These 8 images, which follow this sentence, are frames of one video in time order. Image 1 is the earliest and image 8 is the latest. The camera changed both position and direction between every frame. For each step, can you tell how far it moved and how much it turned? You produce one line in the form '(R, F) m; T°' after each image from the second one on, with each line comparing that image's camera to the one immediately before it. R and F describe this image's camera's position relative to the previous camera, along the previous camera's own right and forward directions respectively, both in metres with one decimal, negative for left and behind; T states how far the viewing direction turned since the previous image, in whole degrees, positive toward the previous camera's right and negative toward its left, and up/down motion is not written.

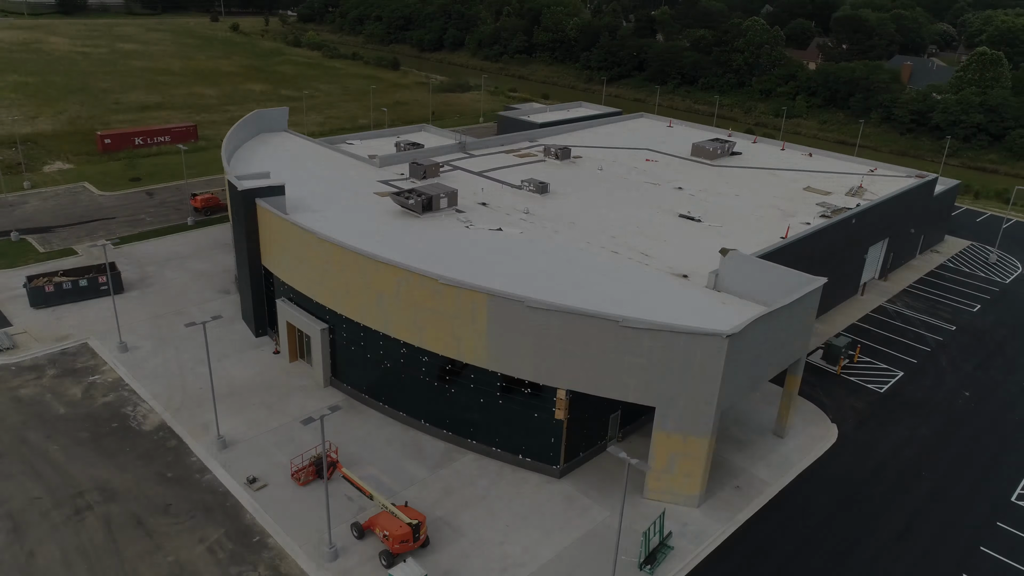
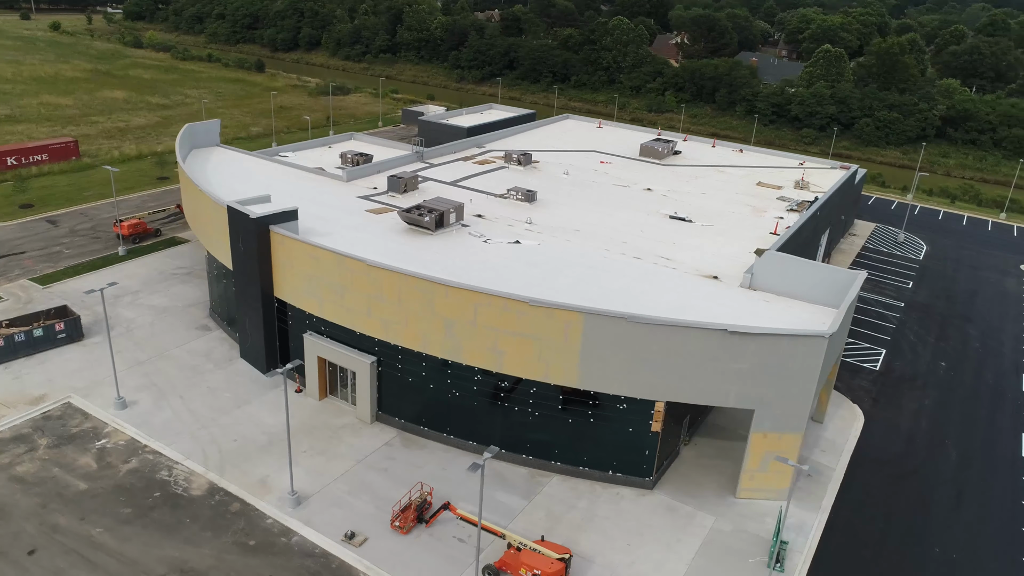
(-8.1, +1.5) m; +12°
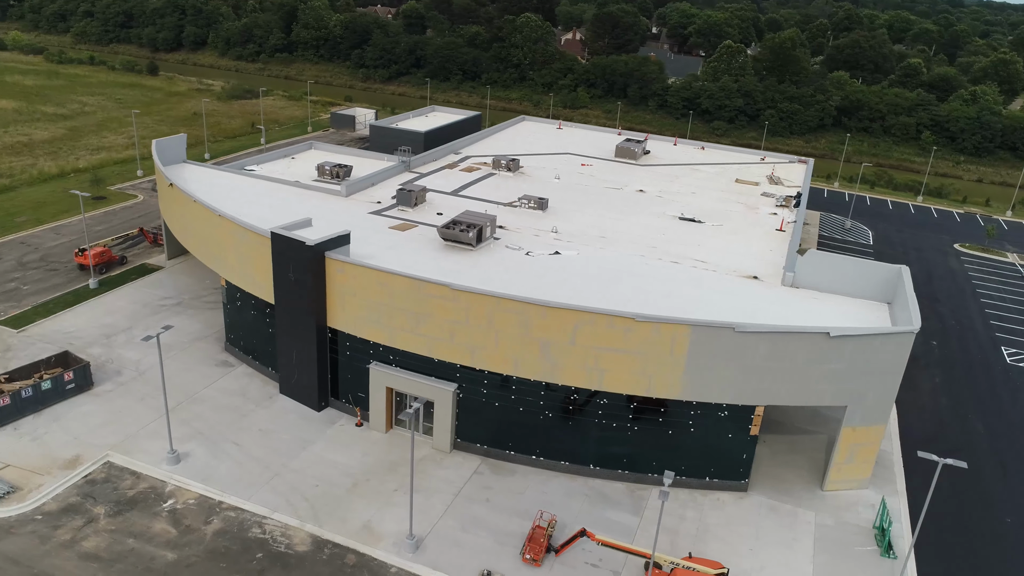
(-7.2, +1.2) m; +9°
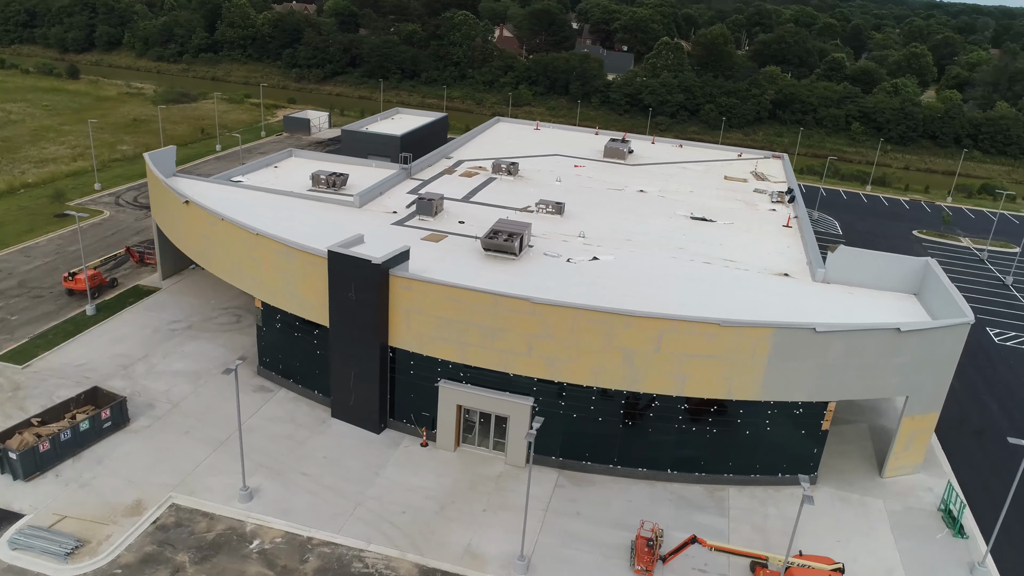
(-5.5, +0.6) m; +7°
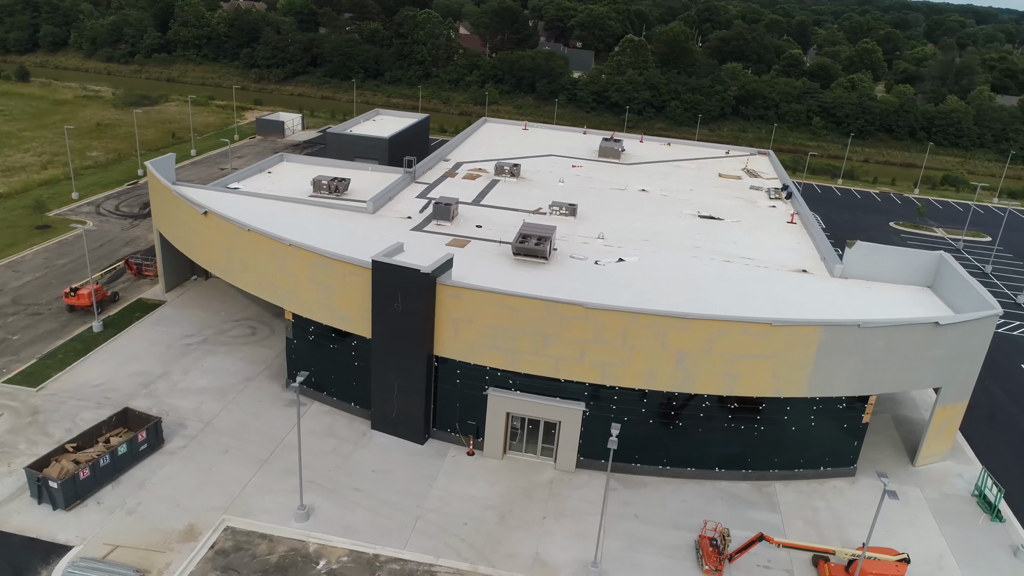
(-3.4, +0.3) m; +4°
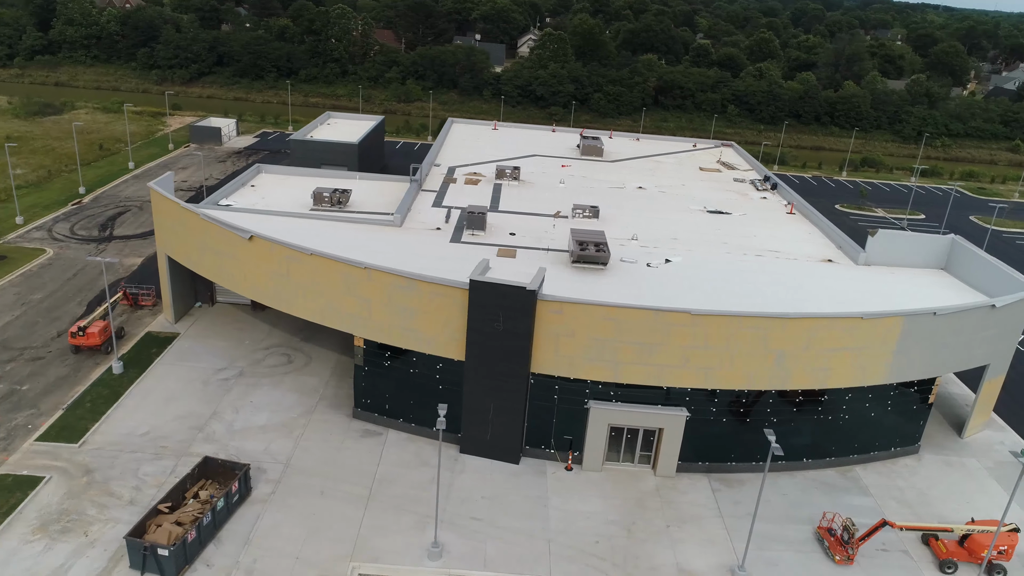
(-7.2, +1.1) m; +9°
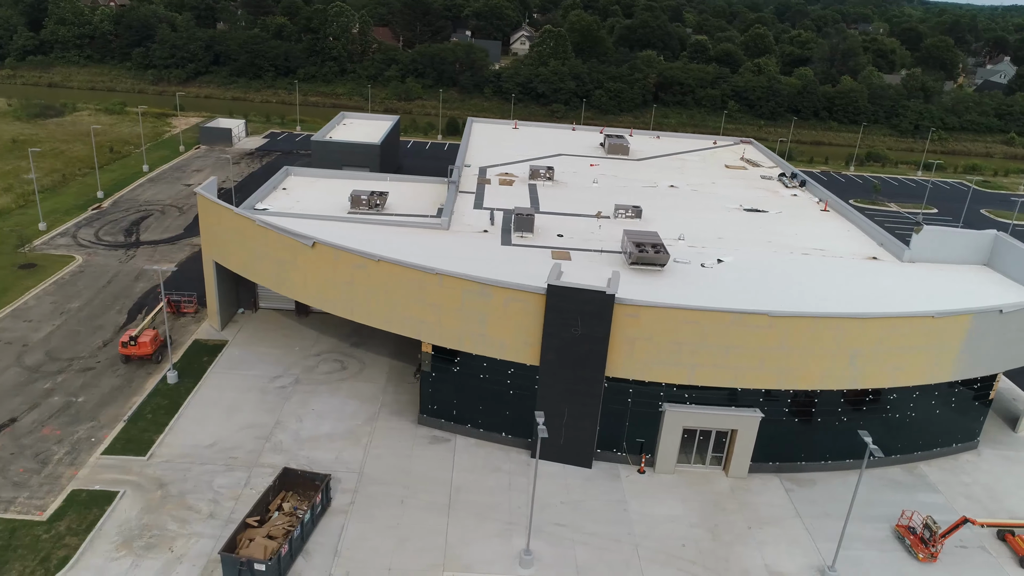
(-3.2, +0.2) m; +1°
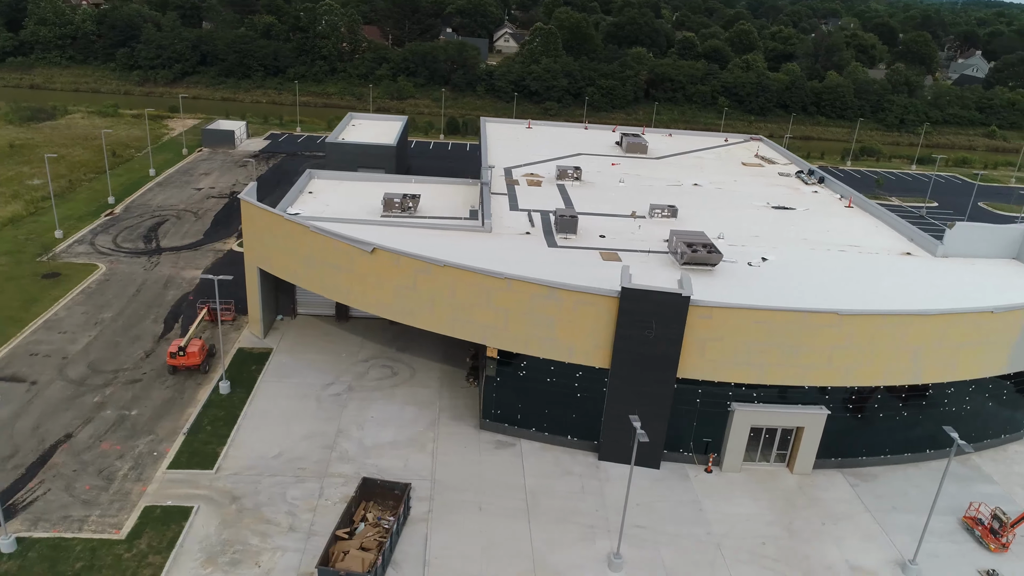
(-3.3, +0.1) m; +2°
